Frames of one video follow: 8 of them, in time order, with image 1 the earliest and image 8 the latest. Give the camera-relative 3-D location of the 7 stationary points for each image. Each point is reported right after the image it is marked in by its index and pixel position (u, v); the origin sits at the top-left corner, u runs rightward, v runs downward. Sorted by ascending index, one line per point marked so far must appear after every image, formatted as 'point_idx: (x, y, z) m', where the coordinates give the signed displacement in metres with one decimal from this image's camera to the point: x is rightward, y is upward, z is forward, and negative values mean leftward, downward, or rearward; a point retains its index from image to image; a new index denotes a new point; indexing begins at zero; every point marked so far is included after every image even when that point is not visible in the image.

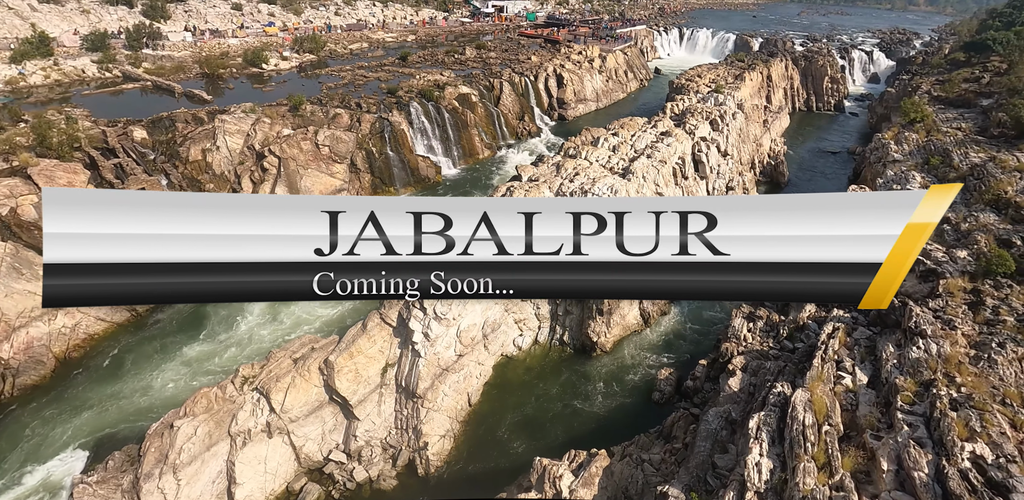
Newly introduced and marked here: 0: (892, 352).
0: (+11.3, -3.0, +14.3) m
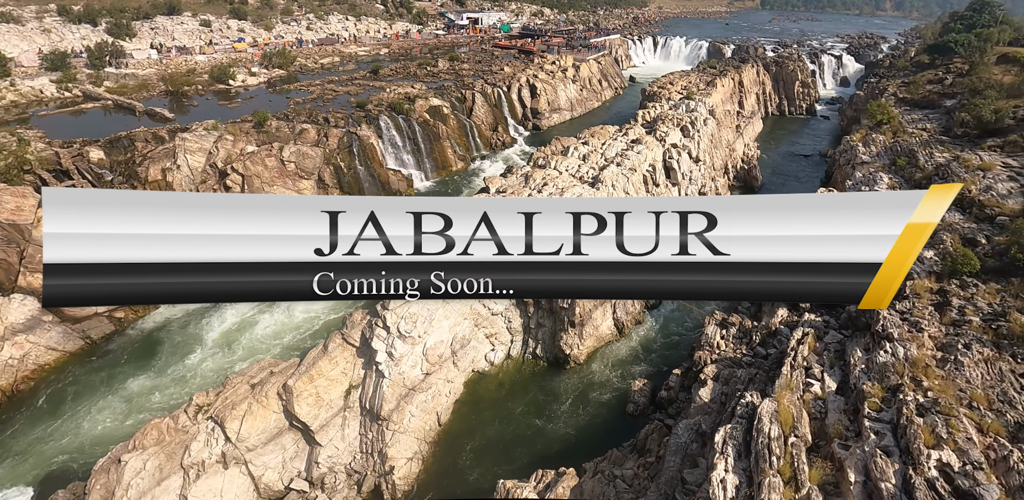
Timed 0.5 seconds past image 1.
0: (+10.1, -3.1, +14.0) m
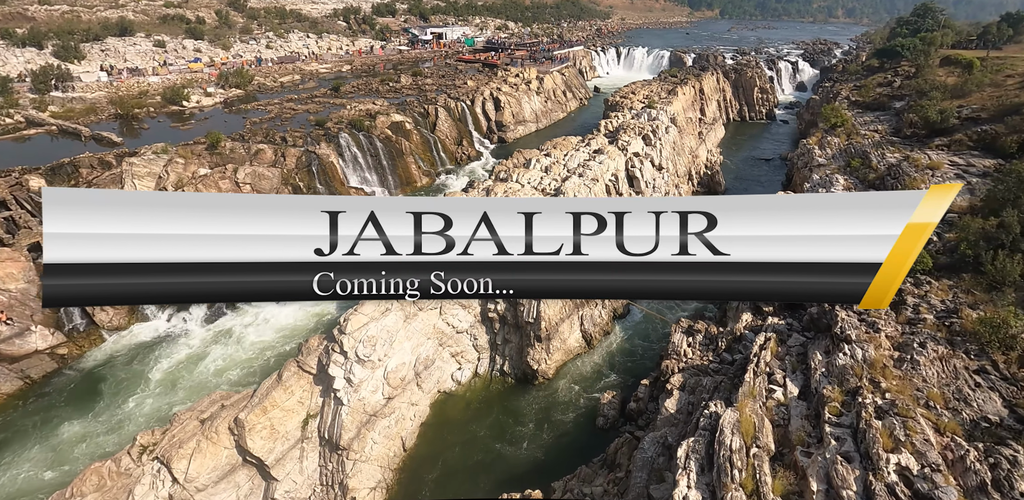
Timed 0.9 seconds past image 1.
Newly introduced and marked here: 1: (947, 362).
0: (+8.9, -3.2, +14.0) m
1: (+11.4, -3.0, +12.7) m
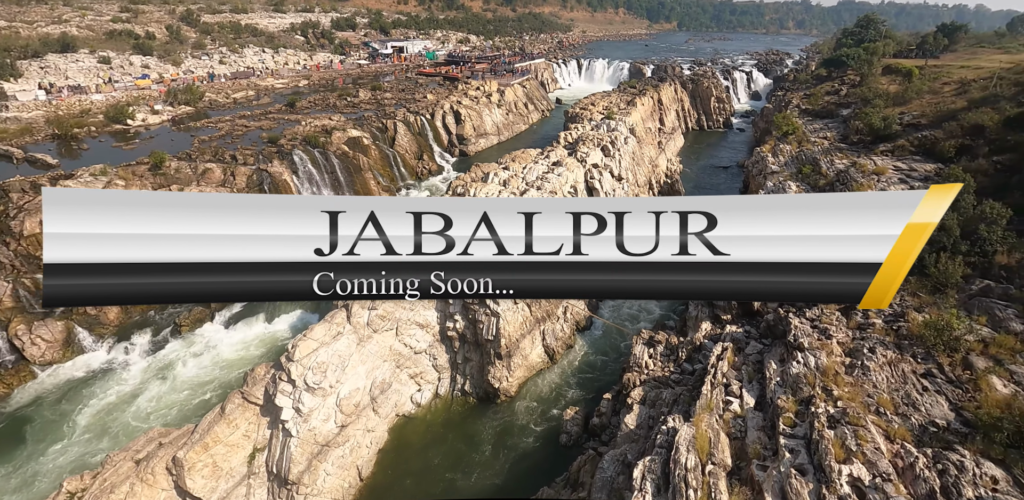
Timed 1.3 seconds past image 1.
0: (+7.6, -3.4, +13.9) m
1: (+10.2, -3.1, +12.8) m
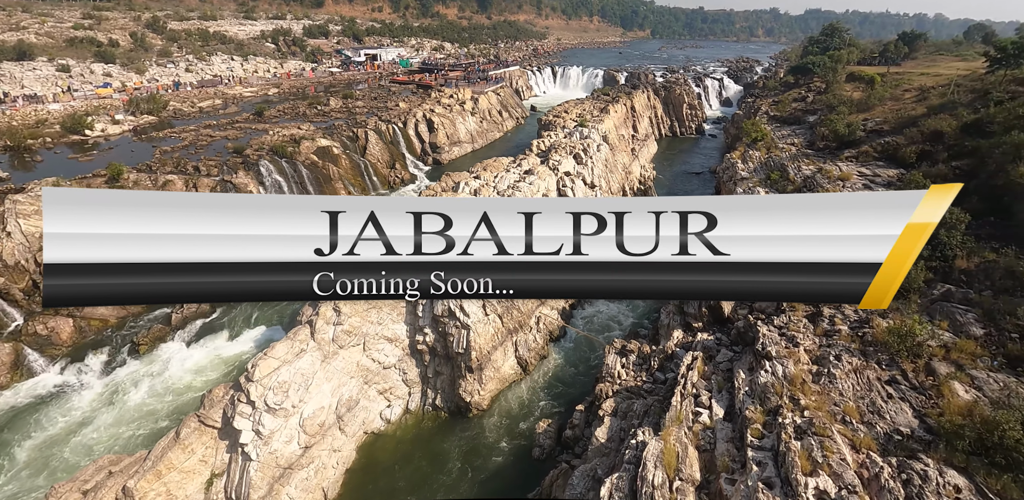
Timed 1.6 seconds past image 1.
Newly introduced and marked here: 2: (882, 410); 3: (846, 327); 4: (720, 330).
0: (+6.6, -3.7, +13.8) m
1: (+9.2, -3.3, +12.8) m
2: (+9.1, -3.9, +11.8) m
3: (+10.1, -2.3, +14.6) m
4: (+8.1, -3.1, +18.8) m
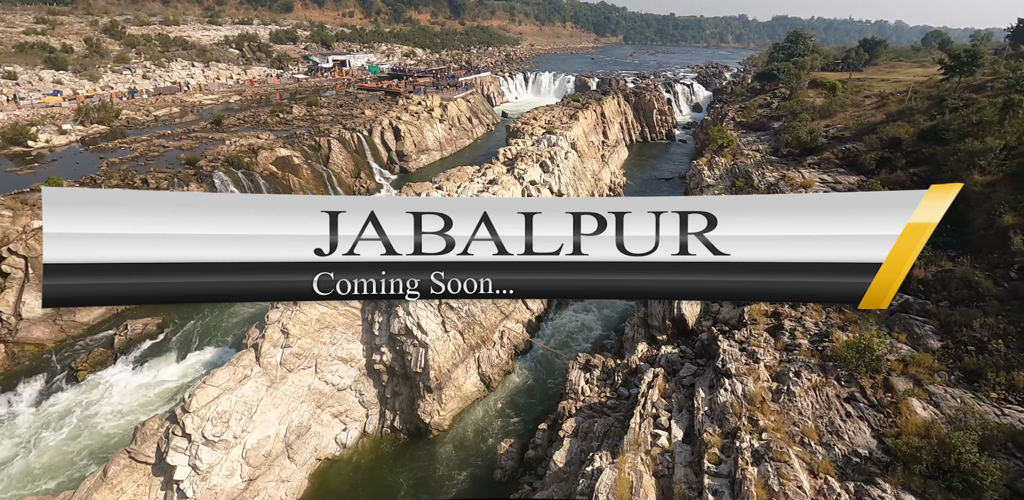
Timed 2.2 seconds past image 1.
0: (+5.3, -4.1, +13.4) m
1: (+7.9, -3.7, +12.4) m
2: (+7.8, -4.3, +11.4) m
3: (+8.7, -2.7, +14.3) m
4: (+6.5, -3.5, +18.4) m
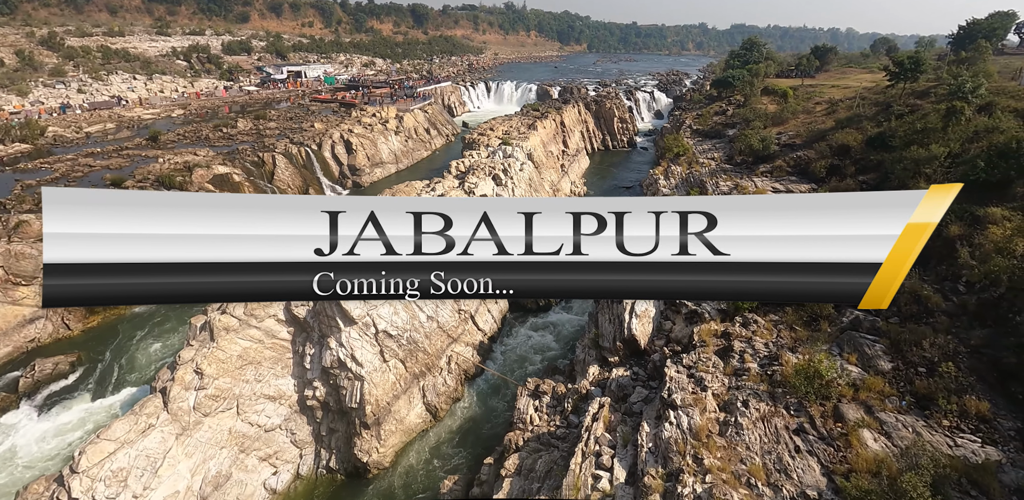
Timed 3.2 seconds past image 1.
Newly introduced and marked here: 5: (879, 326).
0: (+3.5, -4.7, +12.4) m
1: (+6.2, -4.1, +11.6) m
2: (+6.1, -4.7, +10.6) m
3: (+6.8, -3.2, +13.5) m
4: (+4.5, -4.2, +17.4) m
5: (+10.1, -2.1, +13.4) m
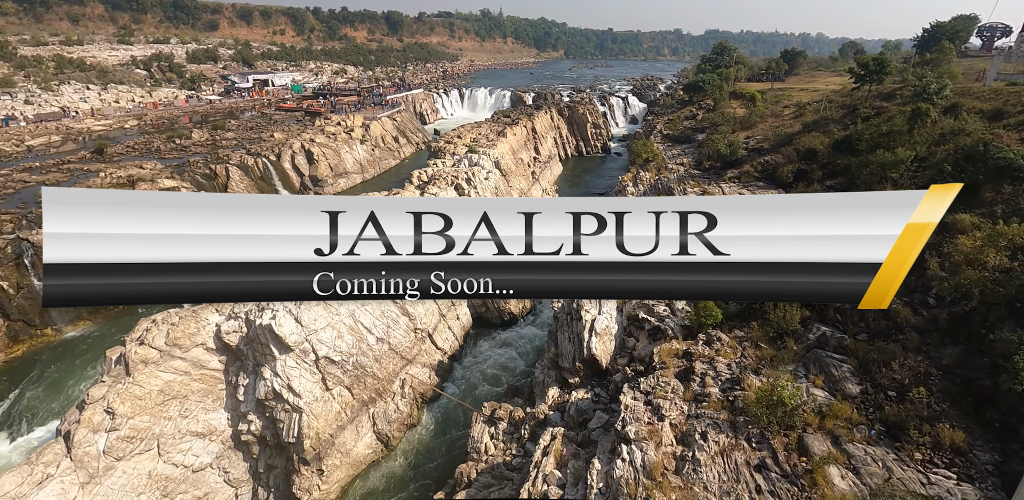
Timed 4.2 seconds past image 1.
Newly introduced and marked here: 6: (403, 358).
0: (+2.0, -5.1, +11.2) m
1: (+4.7, -4.5, +10.5) m
2: (+4.7, -5.1, +9.5) m
3: (+5.3, -3.6, +12.4) m
4: (+2.8, -4.6, +16.3) m
5: (+8.6, -2.4, +12.4) m
6: (-4.5, -4.5, +19.9) m
